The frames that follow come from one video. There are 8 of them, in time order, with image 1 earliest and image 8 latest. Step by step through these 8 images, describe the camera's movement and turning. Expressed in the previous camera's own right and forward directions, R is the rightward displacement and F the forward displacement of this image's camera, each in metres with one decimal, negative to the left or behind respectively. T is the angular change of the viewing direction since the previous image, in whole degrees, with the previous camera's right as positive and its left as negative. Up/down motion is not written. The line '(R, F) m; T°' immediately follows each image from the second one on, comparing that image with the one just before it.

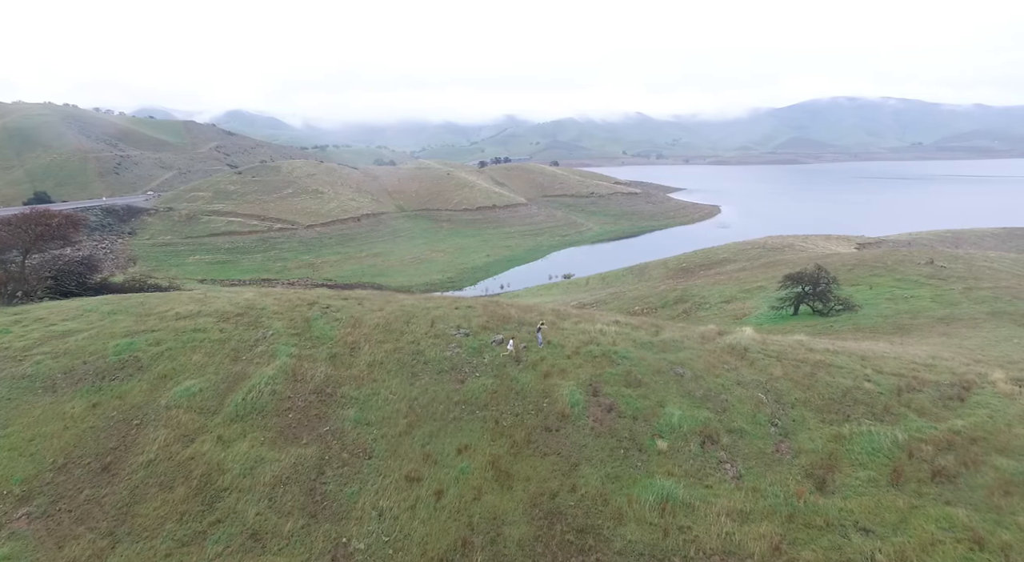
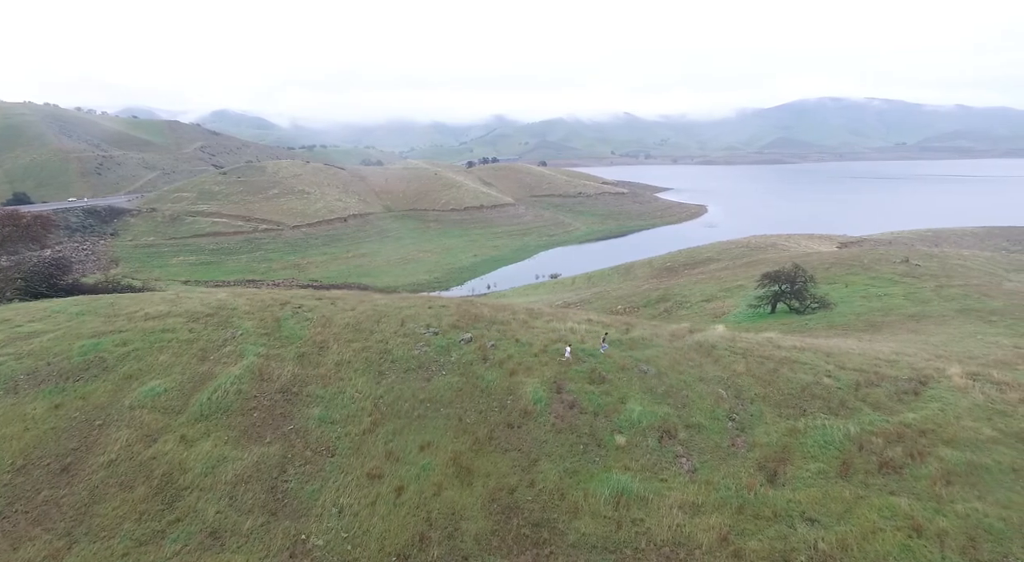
(+0.9, -0.3) m; +1°
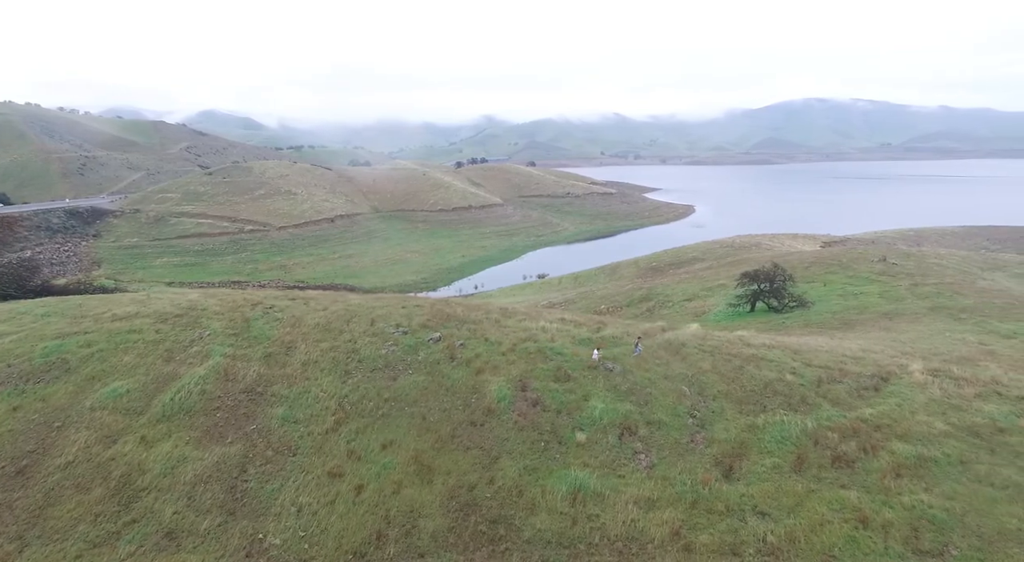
(+0.9, -0.2) m; +1°
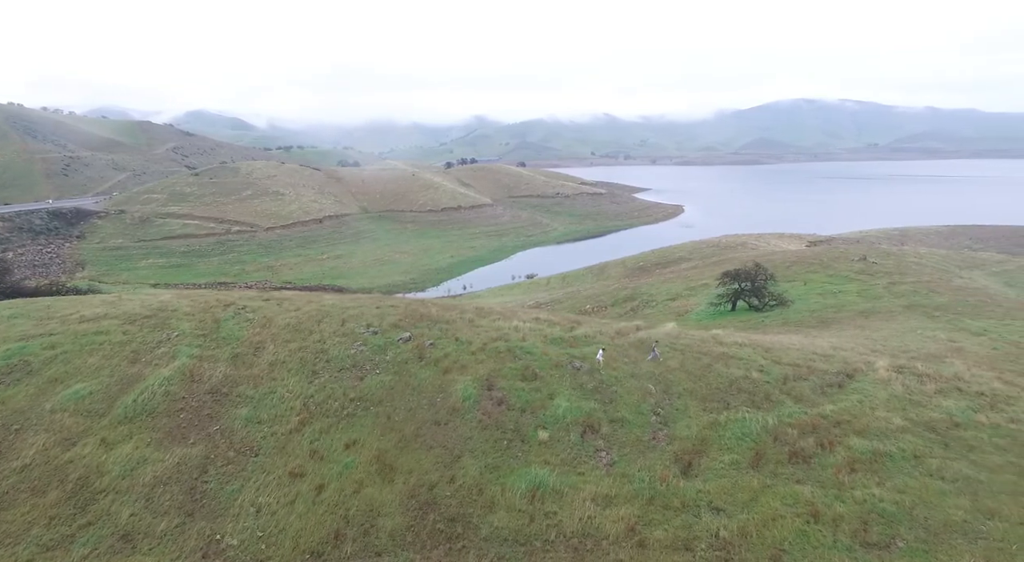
(+0.9, -0.1) m; +1°
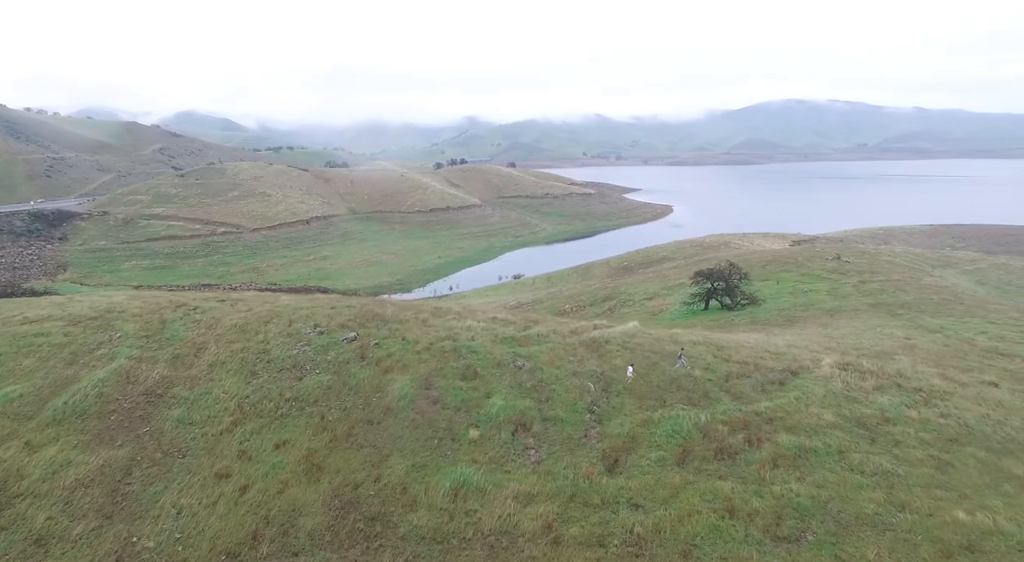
(+2.0, -0.1) m; +1°
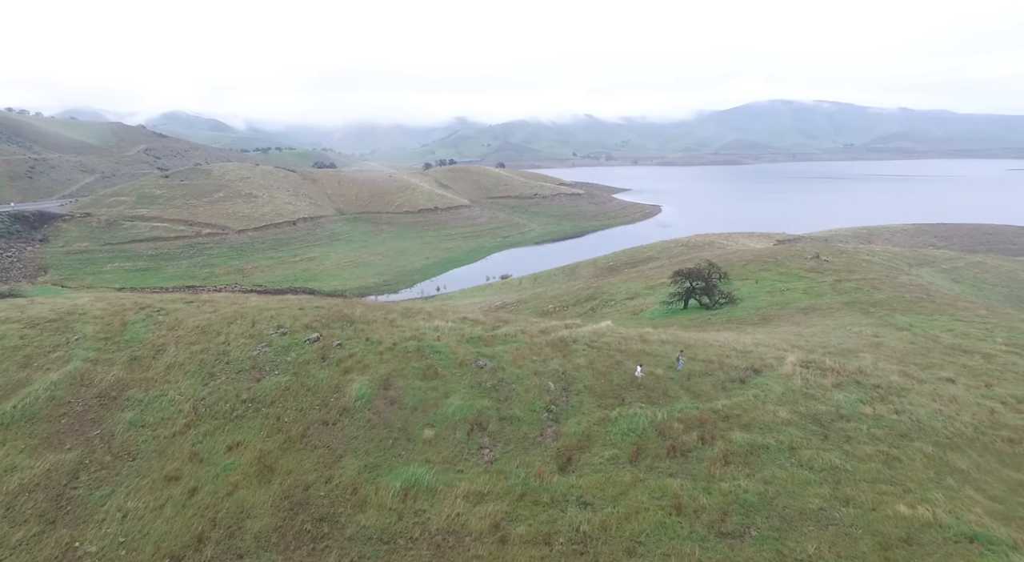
(+1.2, 0.0) m; +1°
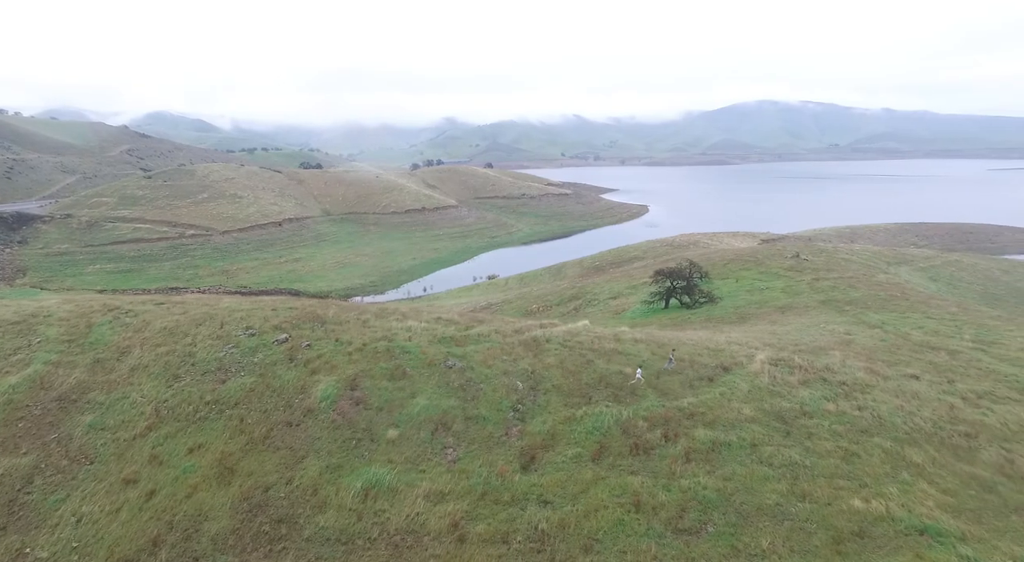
(+0.8, 0.0) m; +1°
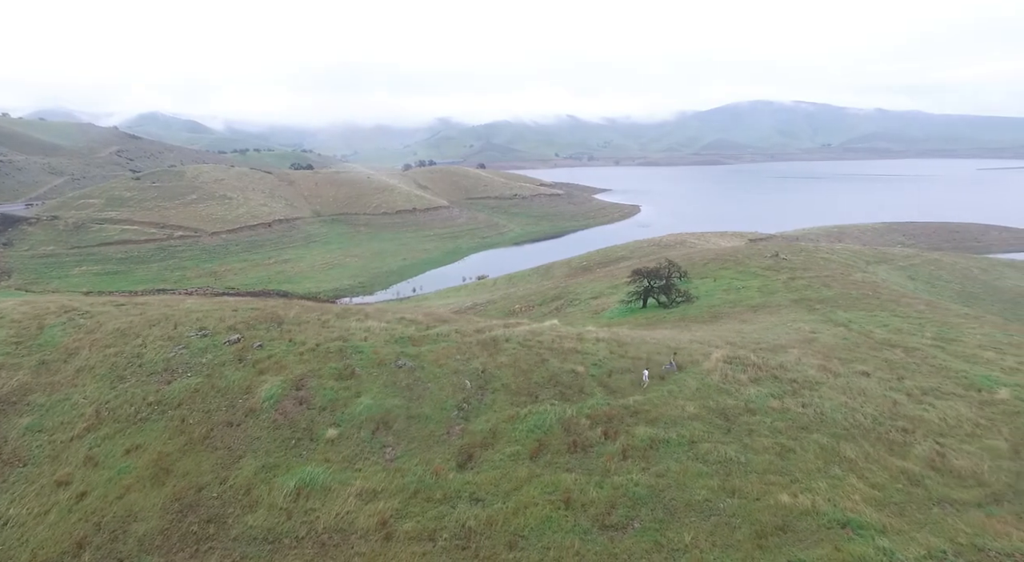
(+1.8, -0.1) m; +1°
